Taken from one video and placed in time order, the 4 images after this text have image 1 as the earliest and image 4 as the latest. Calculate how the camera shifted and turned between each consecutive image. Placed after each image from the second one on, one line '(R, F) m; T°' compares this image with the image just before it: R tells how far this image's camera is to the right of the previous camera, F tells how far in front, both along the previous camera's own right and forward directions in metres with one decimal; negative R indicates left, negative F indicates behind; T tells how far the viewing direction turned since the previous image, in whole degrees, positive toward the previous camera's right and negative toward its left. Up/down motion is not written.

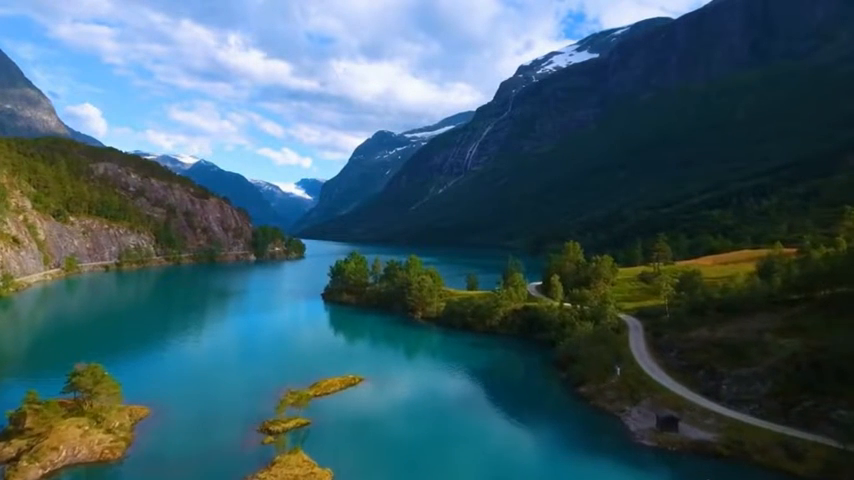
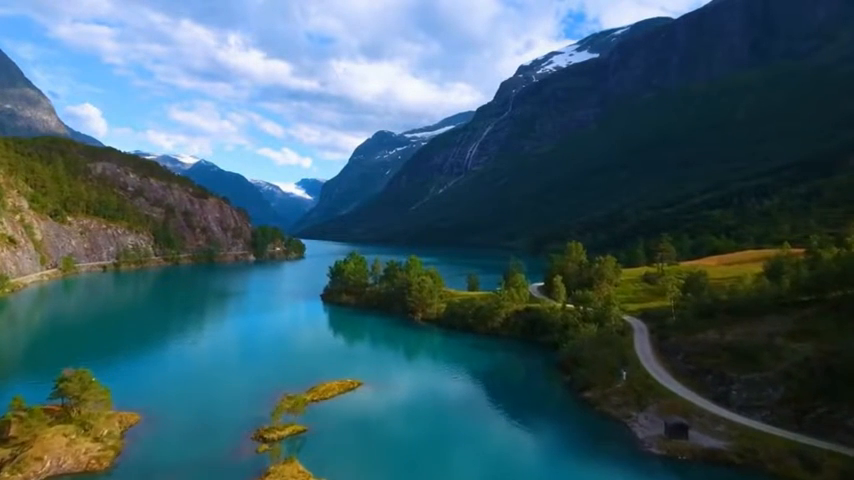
(0.0, +1.5) m; 0°
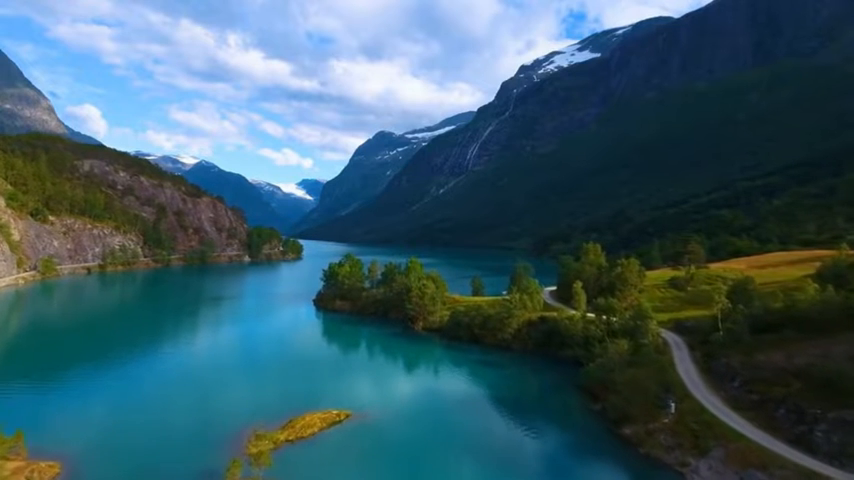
(-0.1, +9.8) m; 0°
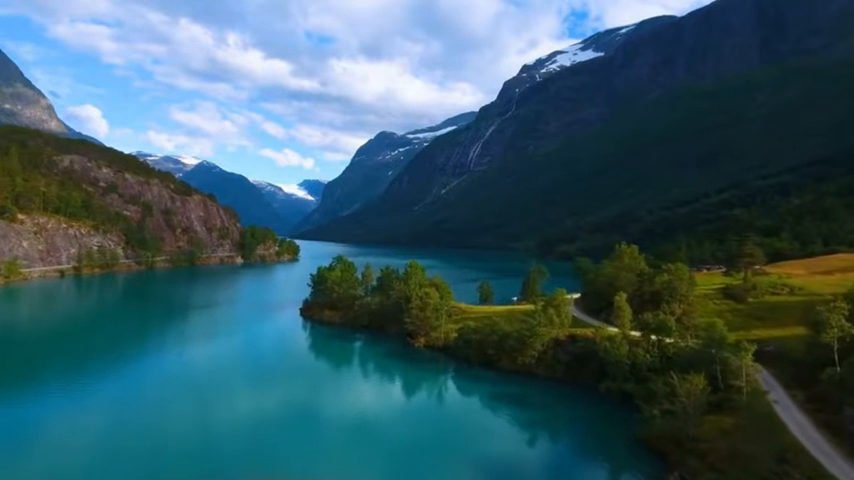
(-0.2, +15.0) m; 0°
